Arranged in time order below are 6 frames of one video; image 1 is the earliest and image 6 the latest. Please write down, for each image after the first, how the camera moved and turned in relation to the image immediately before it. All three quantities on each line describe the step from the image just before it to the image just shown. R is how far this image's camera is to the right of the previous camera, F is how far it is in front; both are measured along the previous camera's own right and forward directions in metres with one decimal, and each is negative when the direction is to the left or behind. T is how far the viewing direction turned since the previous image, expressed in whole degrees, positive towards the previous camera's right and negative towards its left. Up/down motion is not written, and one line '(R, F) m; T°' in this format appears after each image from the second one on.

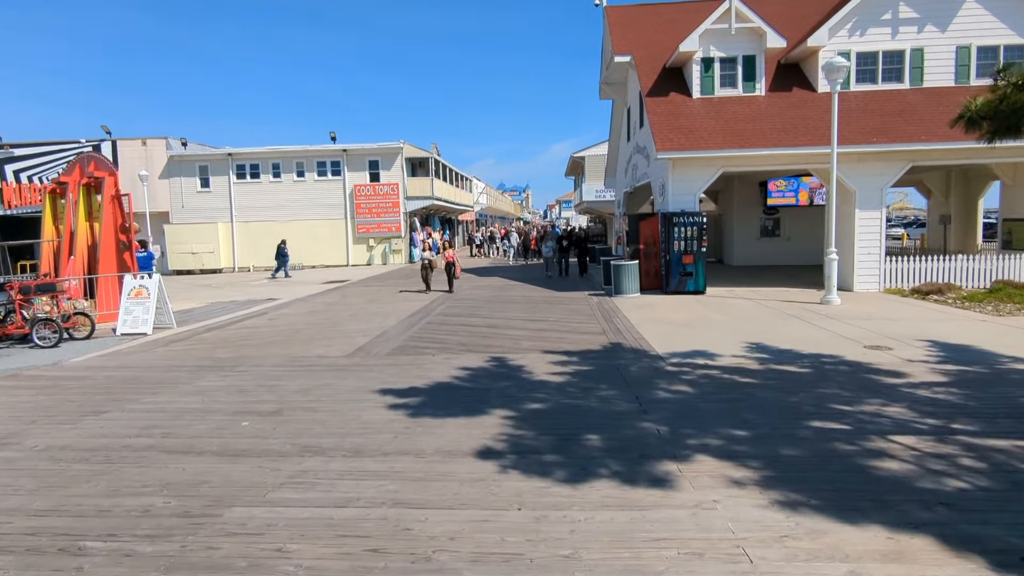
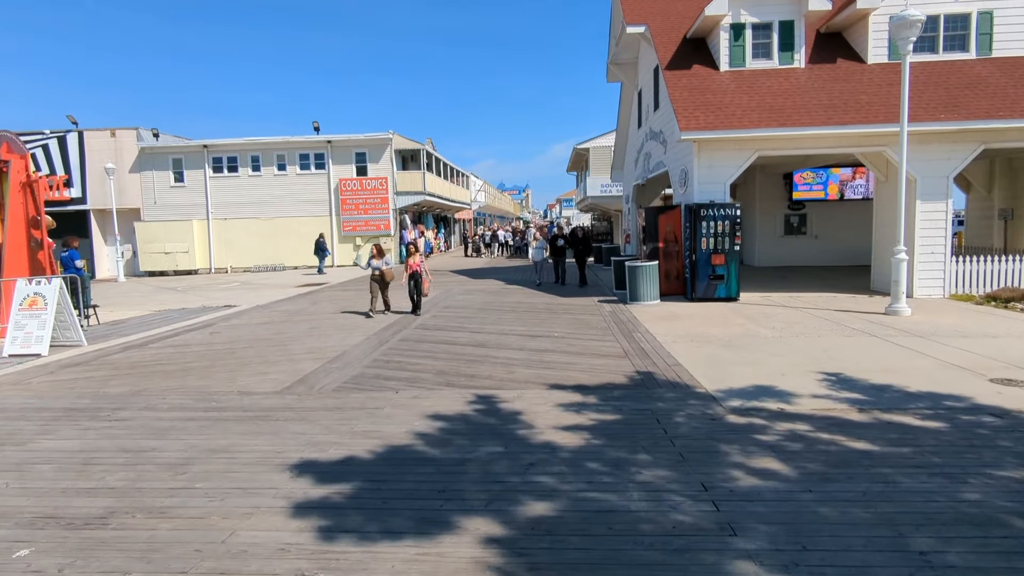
(+0.1, +2.5) m; 0°
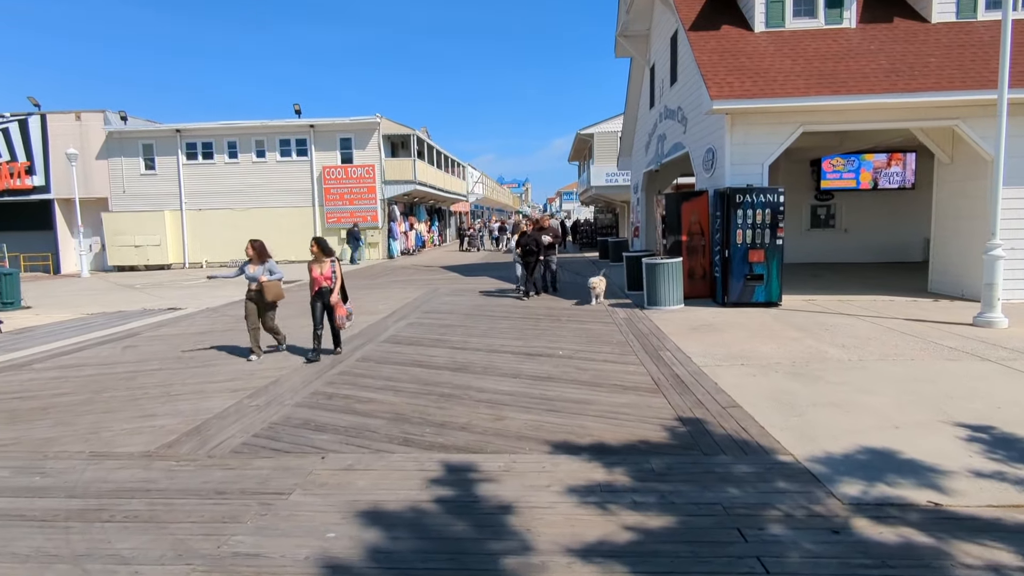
(+0.1, +2.3) m; 0°
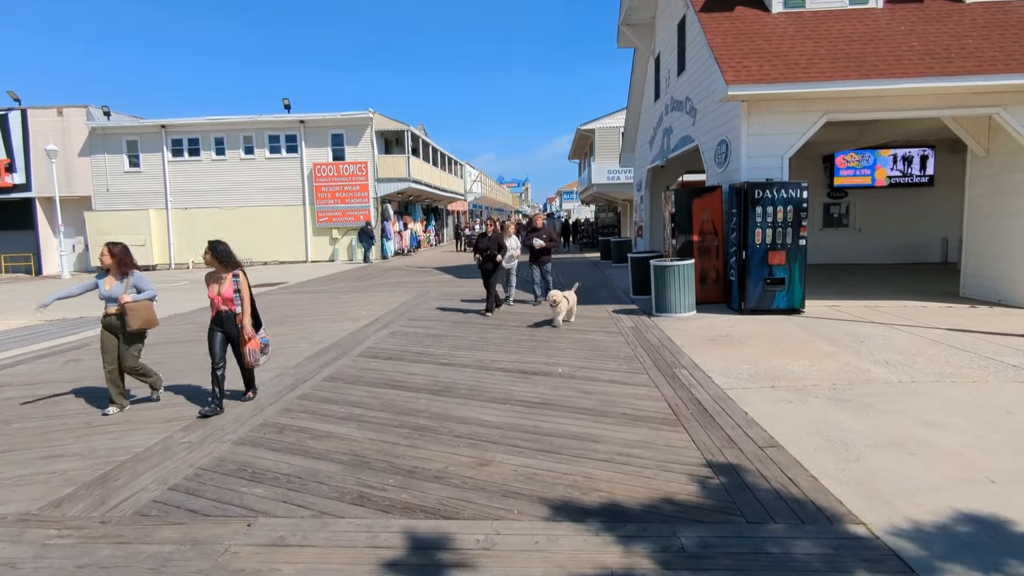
(+0.1, +1.1) m; 0°
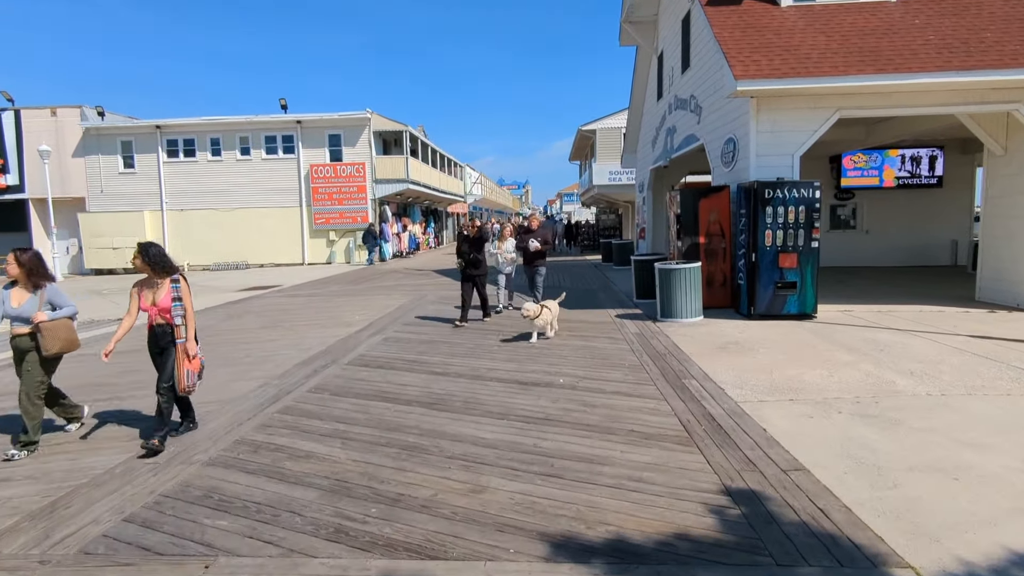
(0.0, +0.4) m; 0°
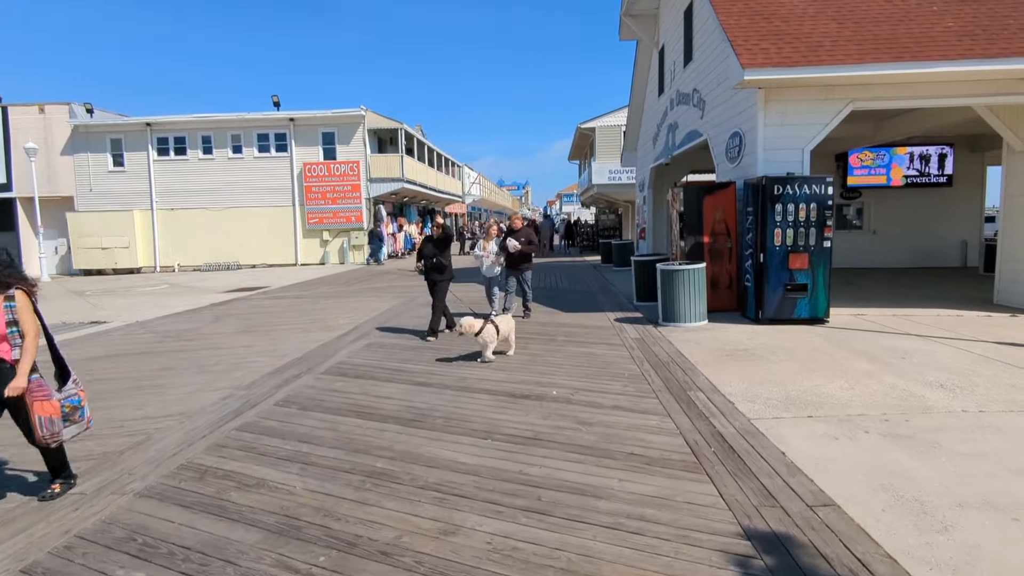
(+0.1, +0.6) m; 0°
